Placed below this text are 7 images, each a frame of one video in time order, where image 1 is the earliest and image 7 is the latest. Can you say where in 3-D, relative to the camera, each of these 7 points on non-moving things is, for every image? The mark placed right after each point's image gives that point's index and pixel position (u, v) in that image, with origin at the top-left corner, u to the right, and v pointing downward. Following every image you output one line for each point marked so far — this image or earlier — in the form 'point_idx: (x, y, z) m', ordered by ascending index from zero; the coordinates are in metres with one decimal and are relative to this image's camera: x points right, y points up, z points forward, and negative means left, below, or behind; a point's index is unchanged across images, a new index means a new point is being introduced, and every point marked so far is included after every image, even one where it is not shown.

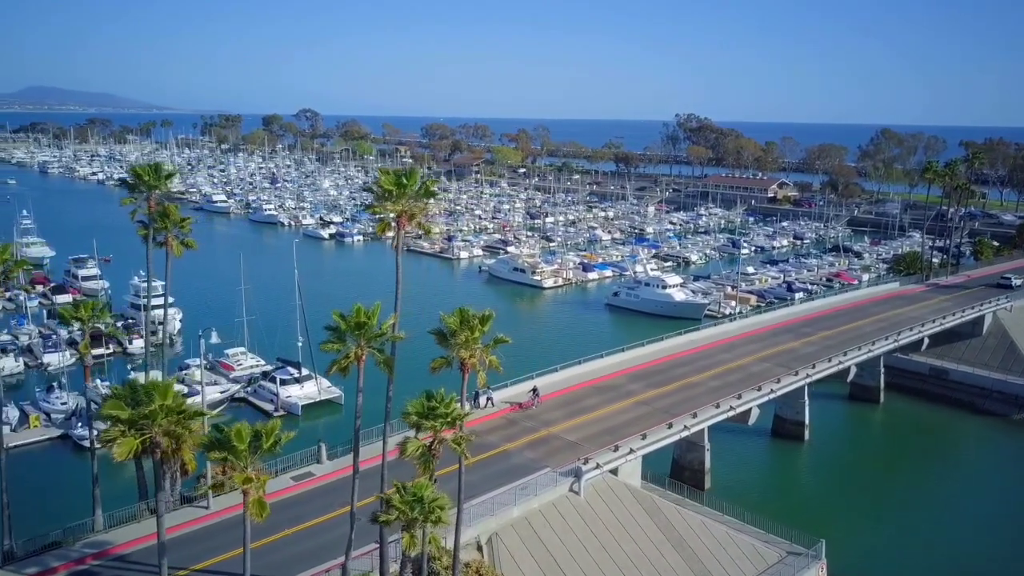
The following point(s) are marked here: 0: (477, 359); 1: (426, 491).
0: (-0.8, -1.6, +16.7) m
1: (-1.9, -4.2, +15.2) m
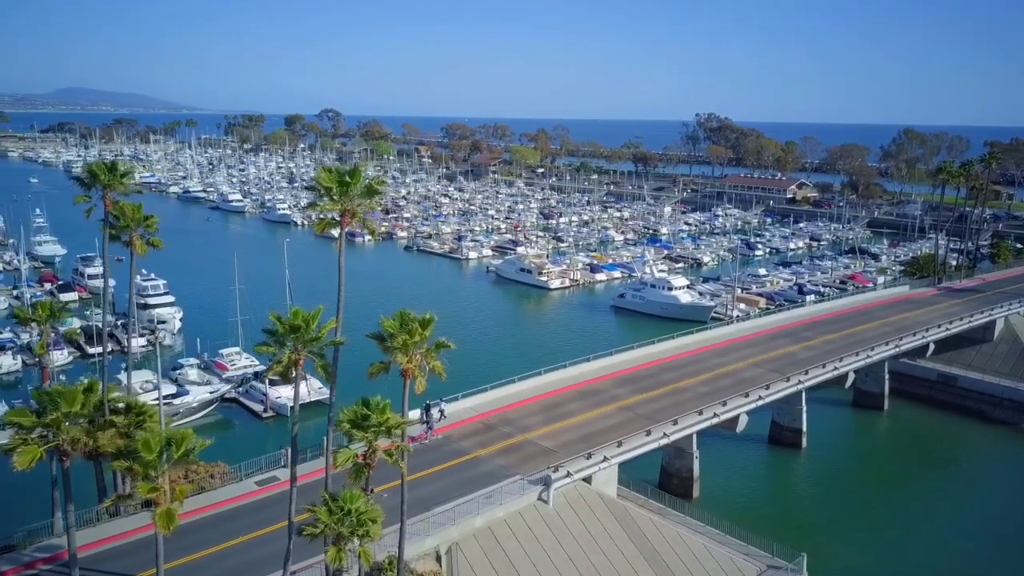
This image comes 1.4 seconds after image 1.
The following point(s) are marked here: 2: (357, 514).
0: (-2.1, -1.7, +16.1) m
1: (-3.2, -4.3, +14.6) m
2: (-3.1, -4.4, +14.6) m
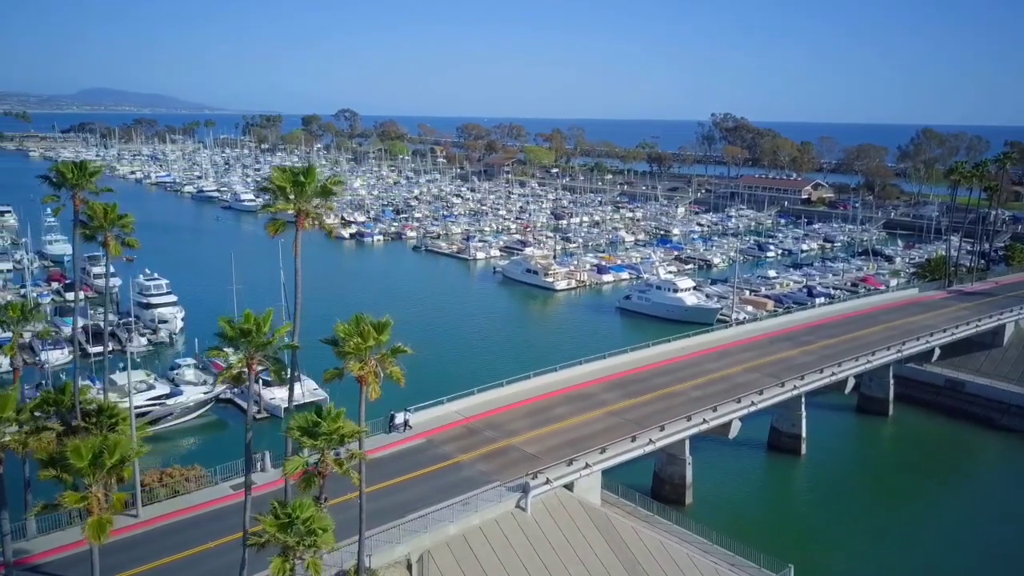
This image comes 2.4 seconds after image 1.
0: (-2.9, -1.8, +15.7) m
1: (-4.1, -4.3, +14.2) m
2: (-4.0, -4.5, +14.2) m
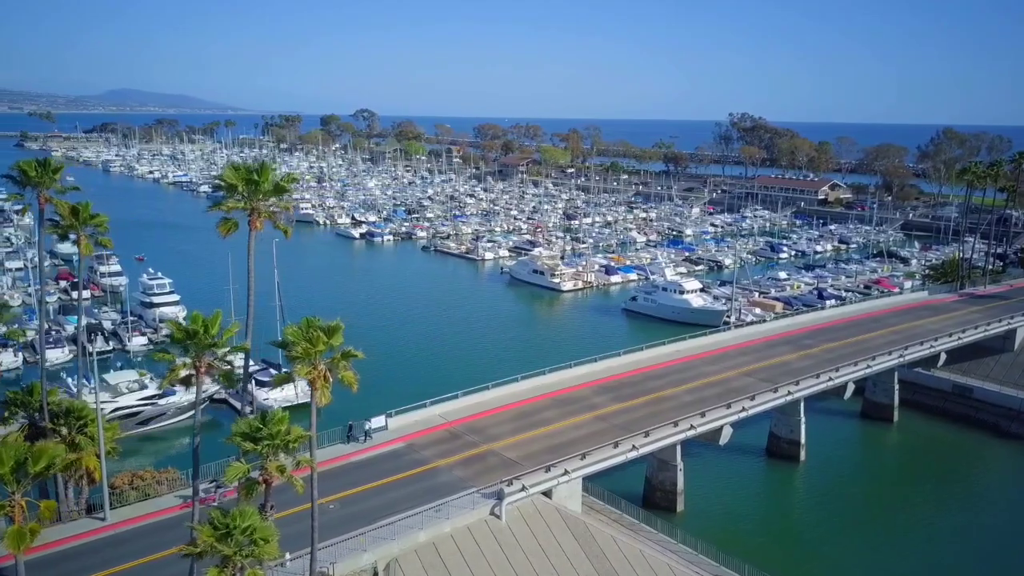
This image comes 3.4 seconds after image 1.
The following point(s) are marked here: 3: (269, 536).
0: (-3.9, -1.8, +15.2) m
1: (-5.1, -4.4, +13.8) m
2: (-5.0, -4.6, +13.8) m
3: (-4.6, -4.8, +14.0) m
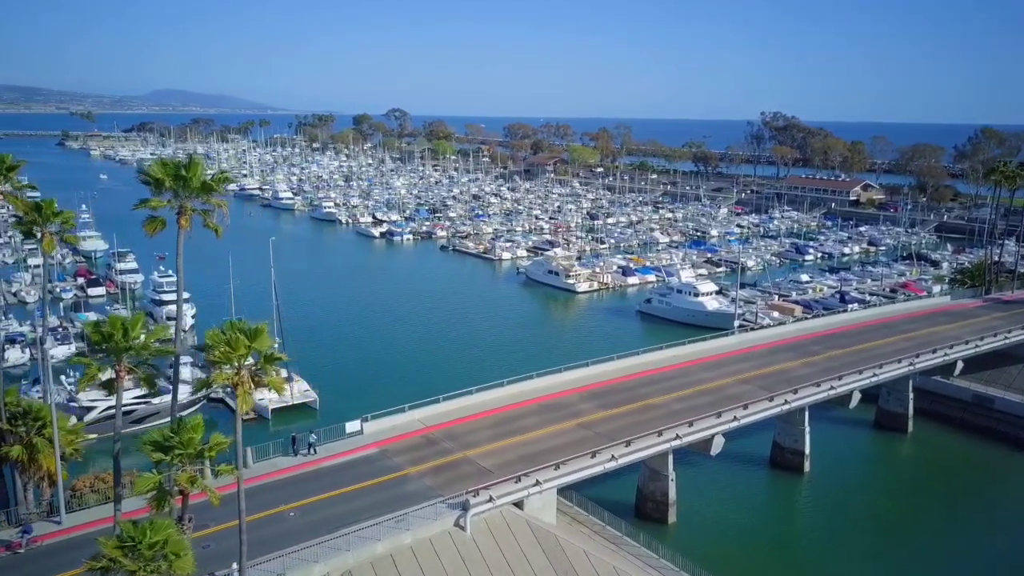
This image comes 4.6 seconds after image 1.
0: (-5.2, -1.9, +14.5) m
1: (-6.4, -4.4, +13.1) m
2: (-6.4, -4.6, +13.1) m
3: (-6.0, -4.8, +13.4) m
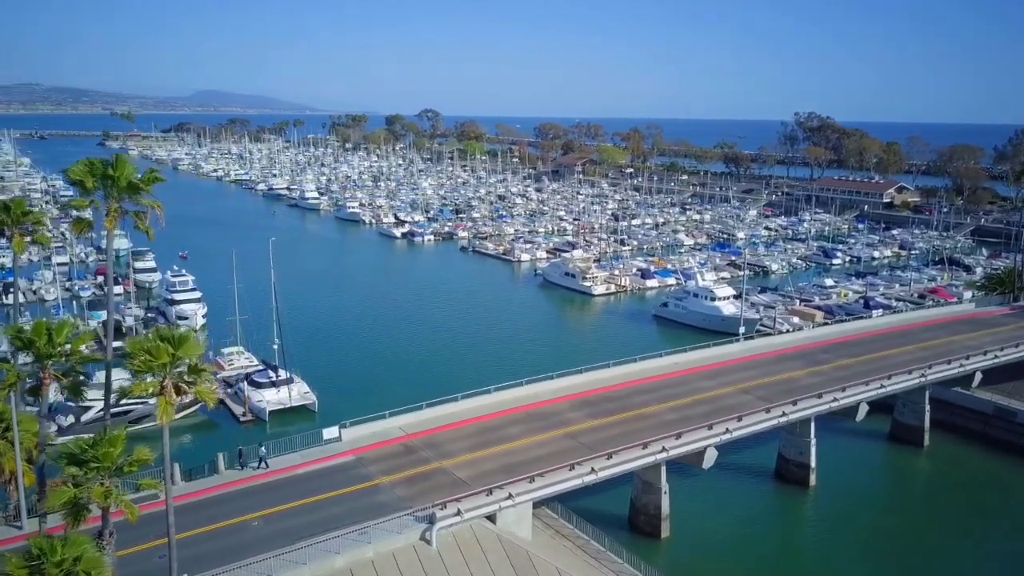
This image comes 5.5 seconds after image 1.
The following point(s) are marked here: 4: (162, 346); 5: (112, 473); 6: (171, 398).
0: (-6.4, -2.0, +14.0) m
1: (-7.7, -4.6, +12.6) m
2: (-7.7, -4.7, +12.6) m
3: (-7.3, -4.9, +12.9) m
4: (-6.4, -1.1, +13.7) m
5: (-7.0, -3.3, +13.2) m
6: (-6.4, -2.2, +14.0) m
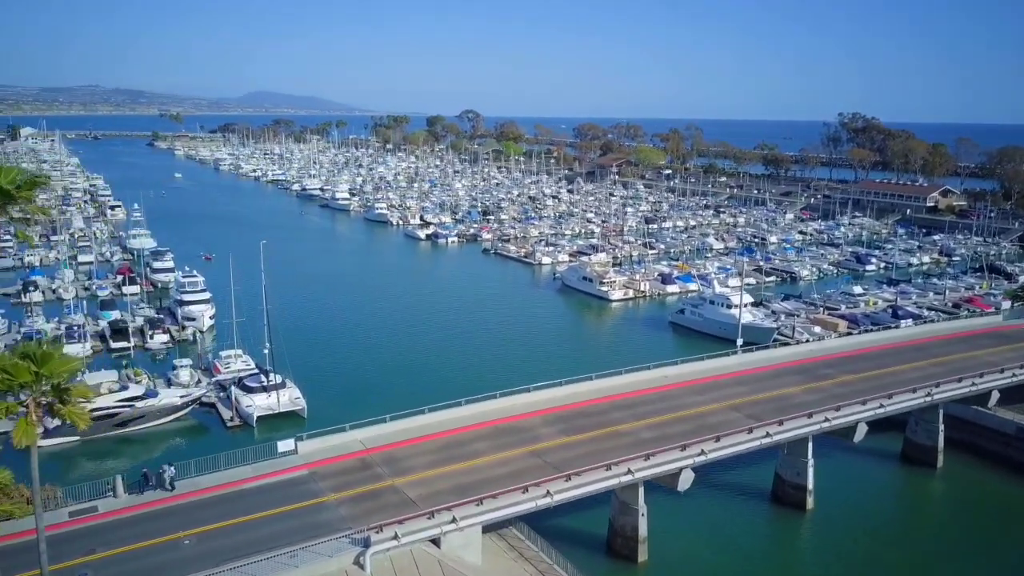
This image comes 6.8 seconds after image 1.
0: (-8.4, -2.3, +13.2) m
1: (-9.8, -4.8, +11.9) m
2: (-9.8, -5.0, +11.9) m
3: (-9.4, -5.2, +12.1) m
4: (-8.5, -1.4, +12.9) m
5: (-9.1, -3.6, +12.4) m
6: (-8.4, -2.5, +13.2) m
